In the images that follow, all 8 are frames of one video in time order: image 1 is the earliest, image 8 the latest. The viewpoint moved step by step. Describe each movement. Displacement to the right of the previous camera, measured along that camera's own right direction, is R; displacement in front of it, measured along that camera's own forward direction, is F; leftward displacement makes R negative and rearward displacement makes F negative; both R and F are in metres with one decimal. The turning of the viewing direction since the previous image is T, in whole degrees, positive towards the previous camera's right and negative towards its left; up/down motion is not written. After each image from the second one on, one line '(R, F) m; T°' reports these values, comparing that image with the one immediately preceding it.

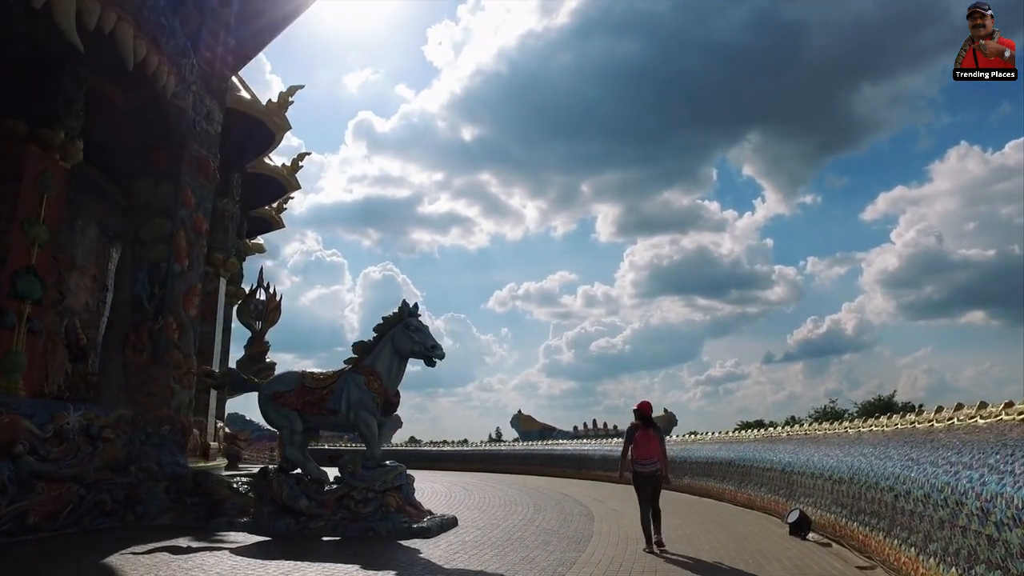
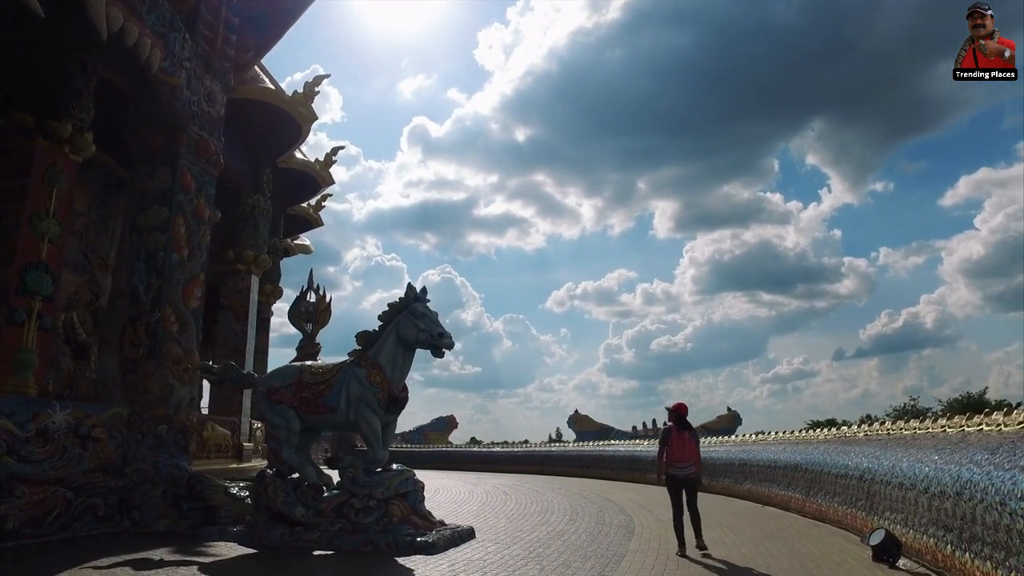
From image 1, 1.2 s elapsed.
(+0.4, +0.9) m; -5°
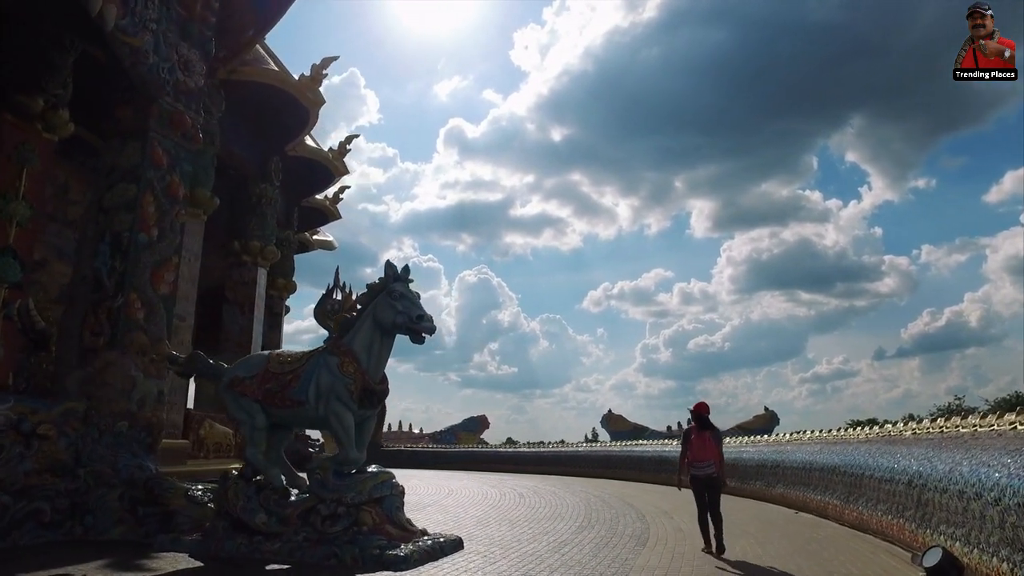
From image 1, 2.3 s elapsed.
(+0.4, +0.9) m; -3°
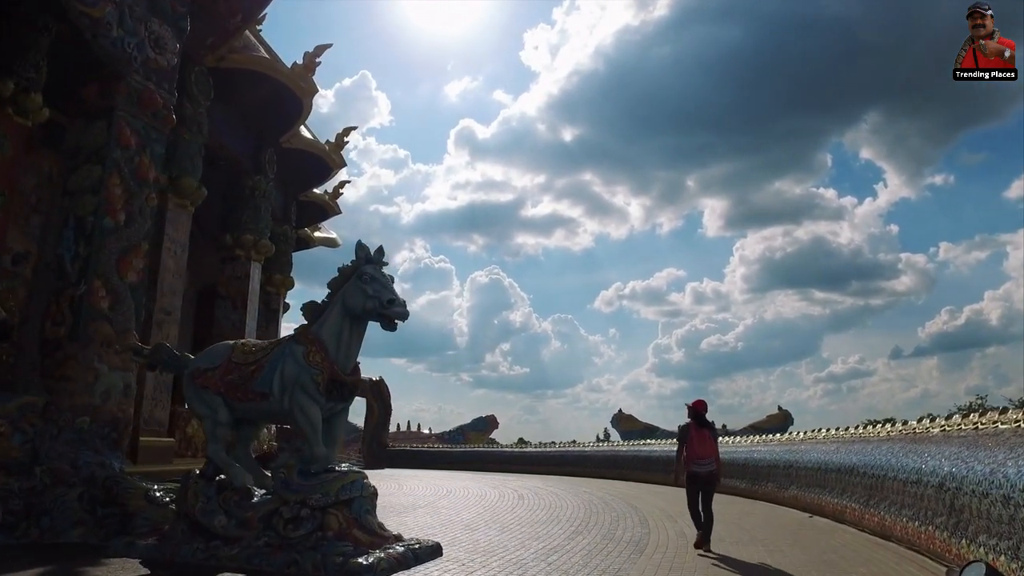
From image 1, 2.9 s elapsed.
(+0.2, +0.5) m; -1°
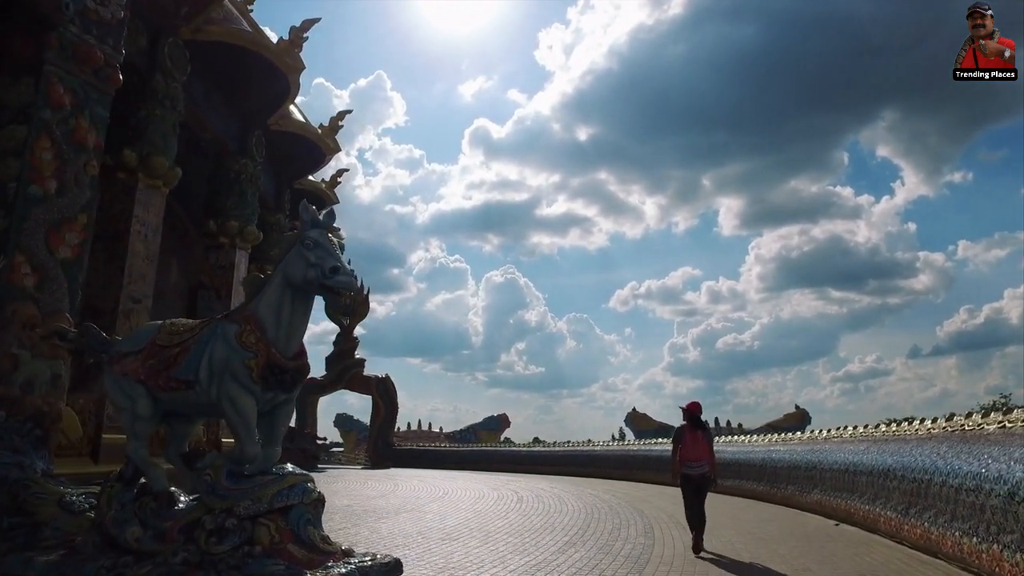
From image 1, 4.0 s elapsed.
(+0.3, +0.9) m; -1°
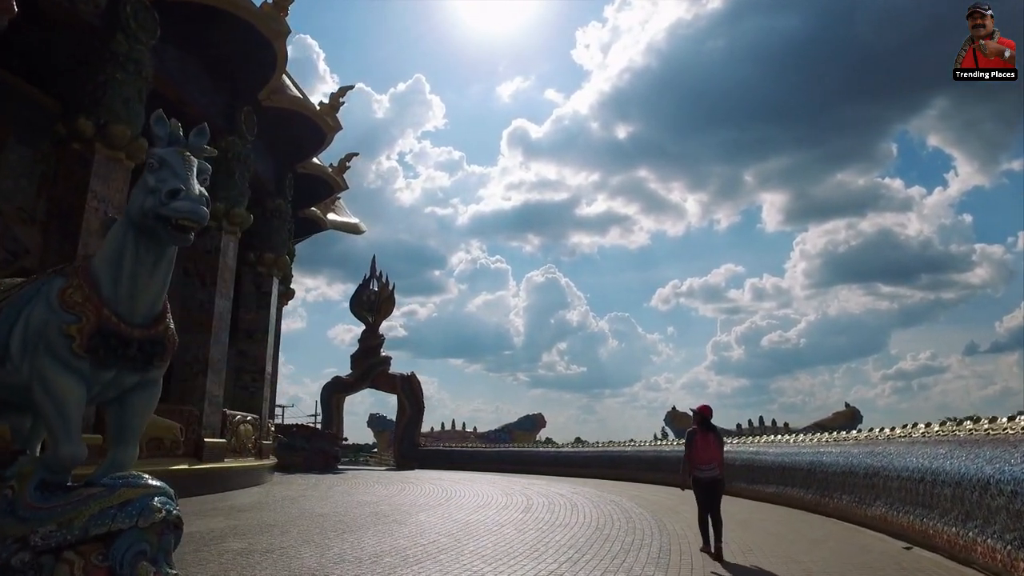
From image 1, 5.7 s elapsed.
(+0.5, +1.4) m; -3°
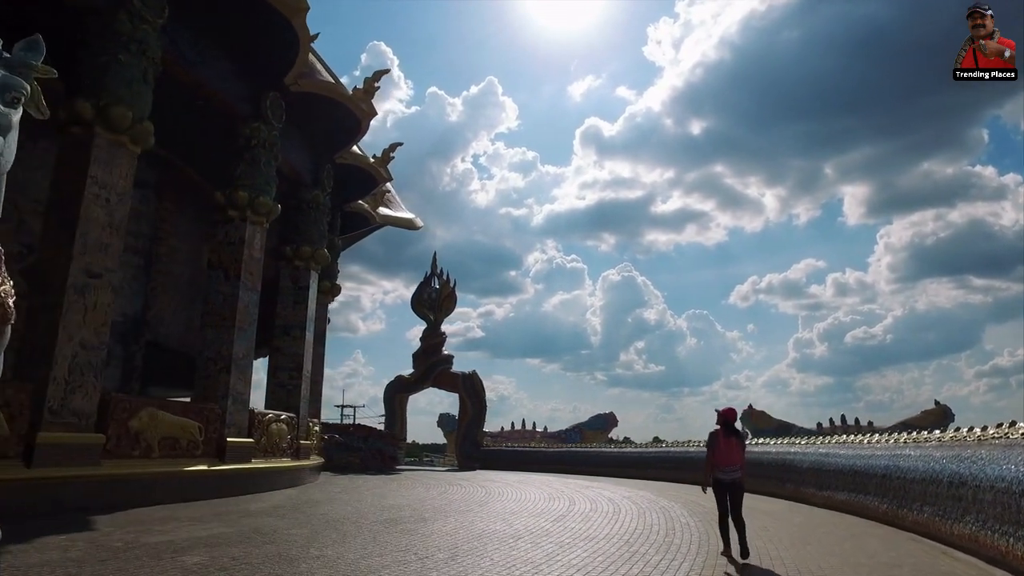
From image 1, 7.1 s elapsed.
(+0.6, +1.0) m; -6°
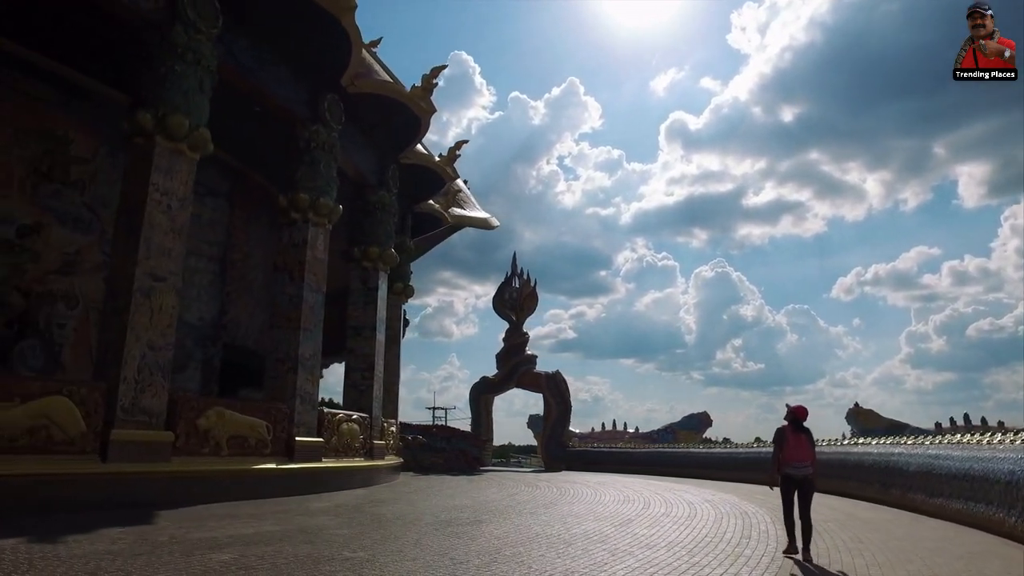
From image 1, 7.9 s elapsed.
(+0.4, +0.4) m; -7°
